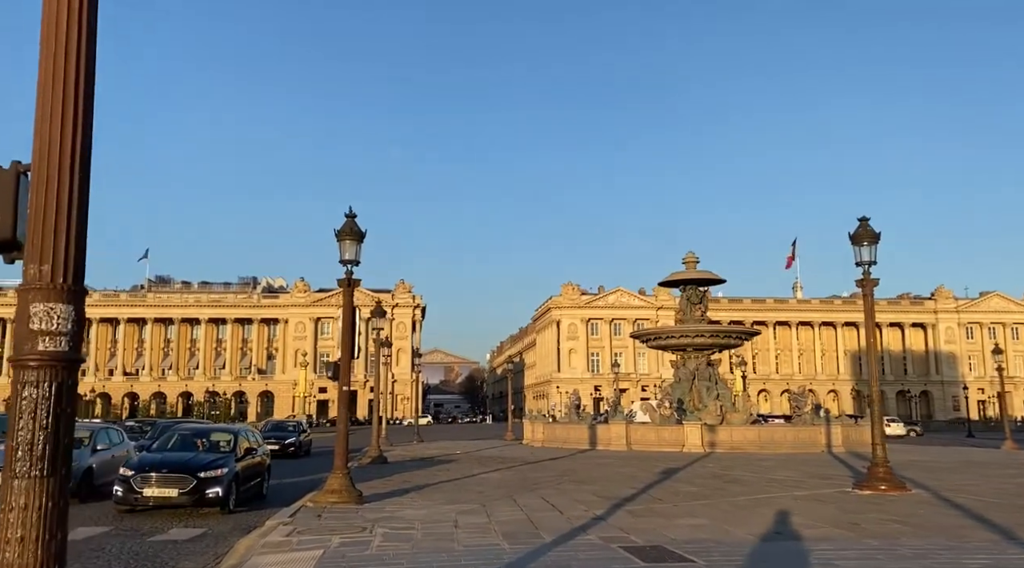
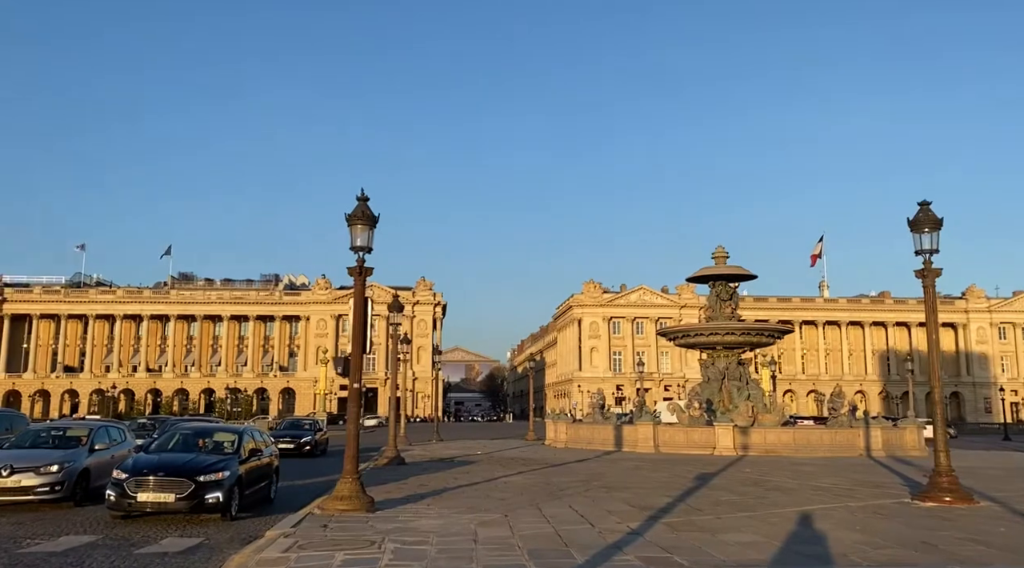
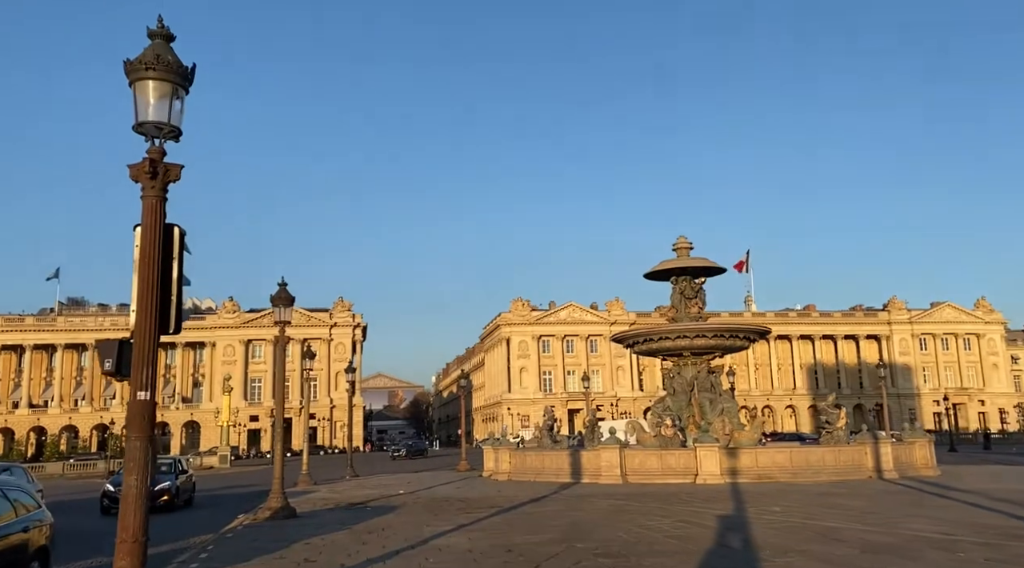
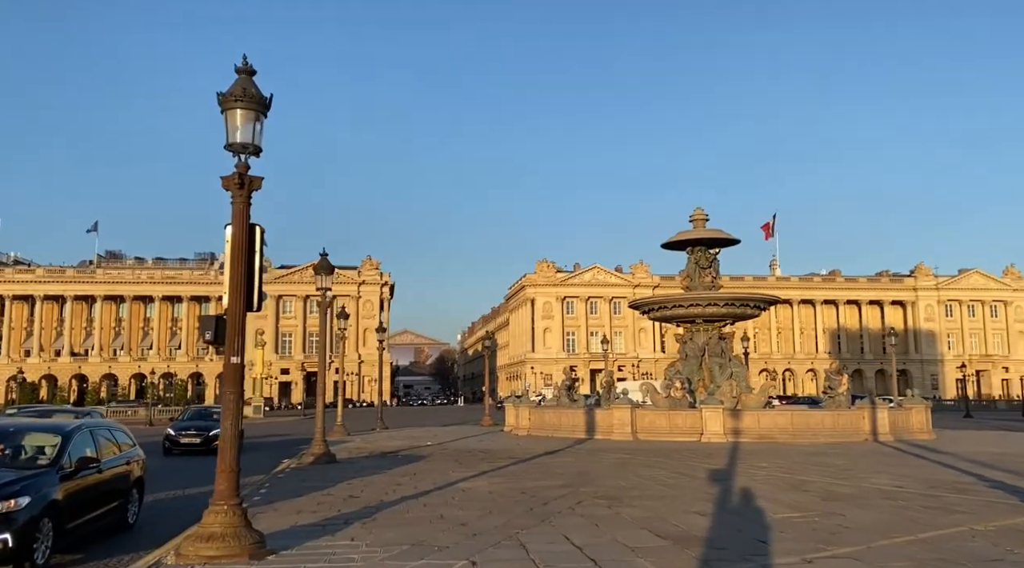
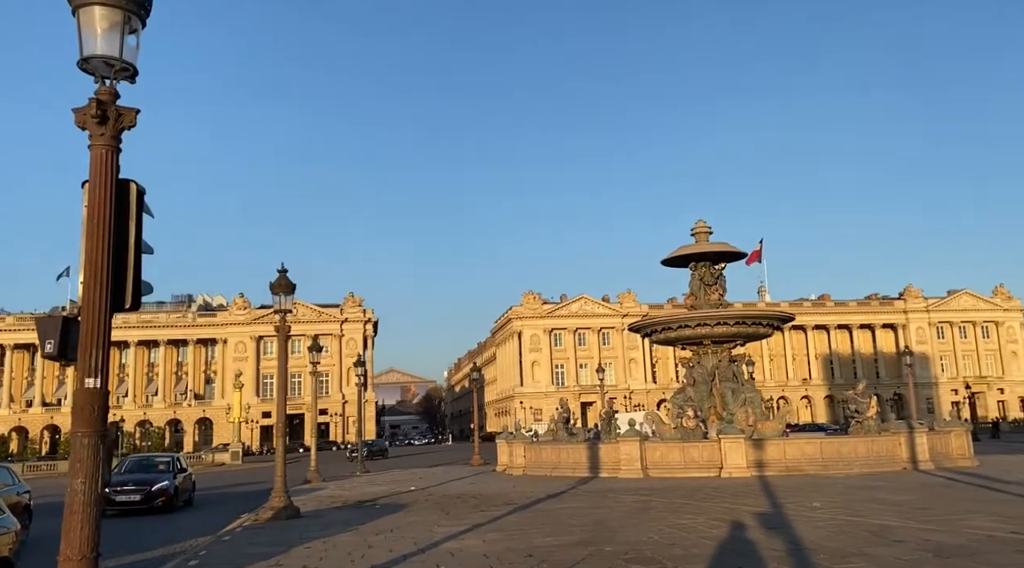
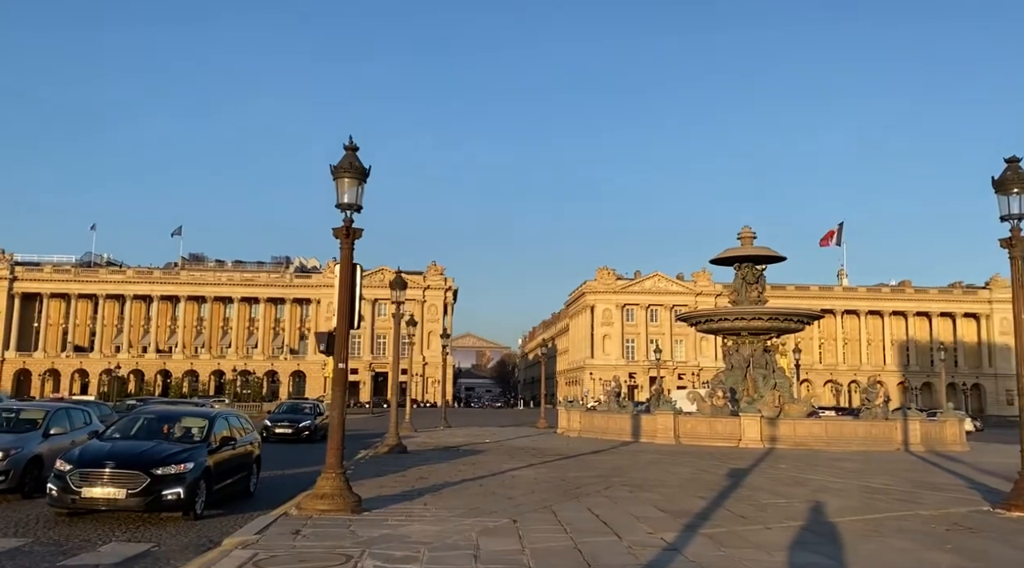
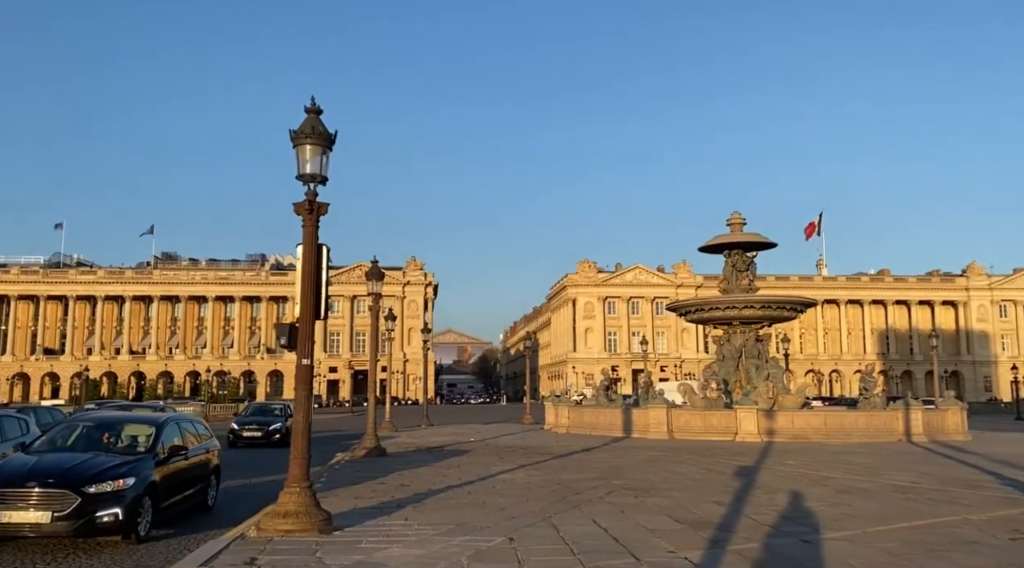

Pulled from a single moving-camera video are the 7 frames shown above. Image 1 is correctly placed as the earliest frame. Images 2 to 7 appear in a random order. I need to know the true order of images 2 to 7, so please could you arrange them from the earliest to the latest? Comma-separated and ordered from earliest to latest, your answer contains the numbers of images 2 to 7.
2, 6, 7, 4, 3, 5
